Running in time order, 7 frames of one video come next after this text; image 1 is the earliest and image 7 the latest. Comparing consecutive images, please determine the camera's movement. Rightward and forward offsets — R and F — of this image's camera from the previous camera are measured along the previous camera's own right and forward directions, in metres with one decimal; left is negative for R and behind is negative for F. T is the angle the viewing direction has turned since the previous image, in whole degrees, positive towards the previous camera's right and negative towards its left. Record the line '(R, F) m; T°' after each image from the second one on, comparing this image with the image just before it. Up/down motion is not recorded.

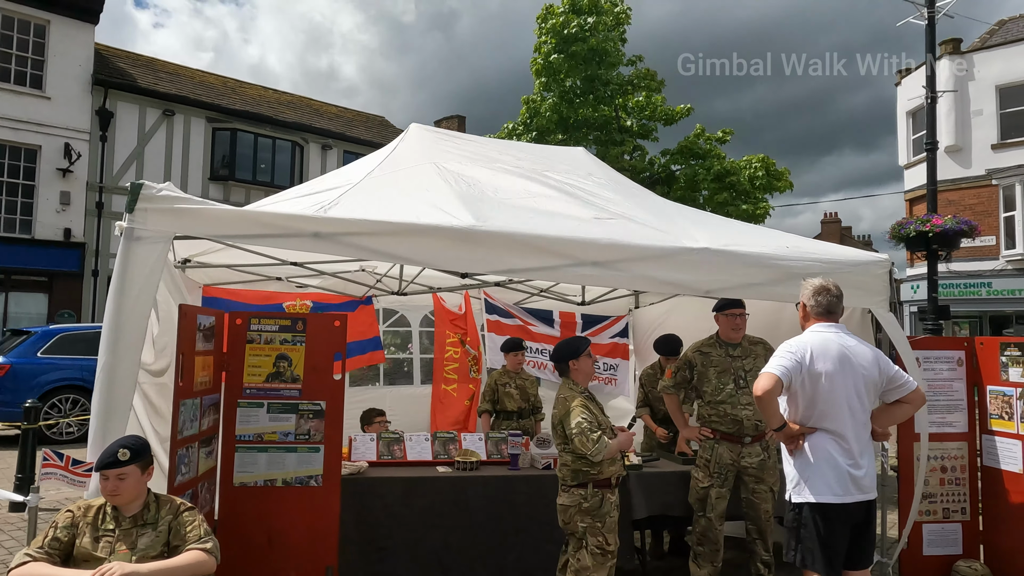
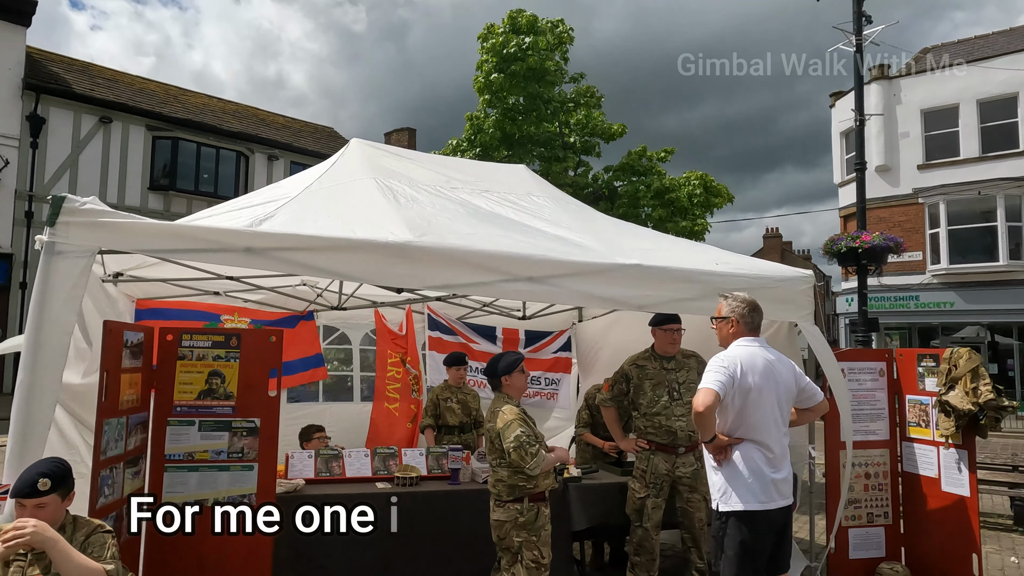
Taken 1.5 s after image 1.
(+0.1, -0.1) m; +4°
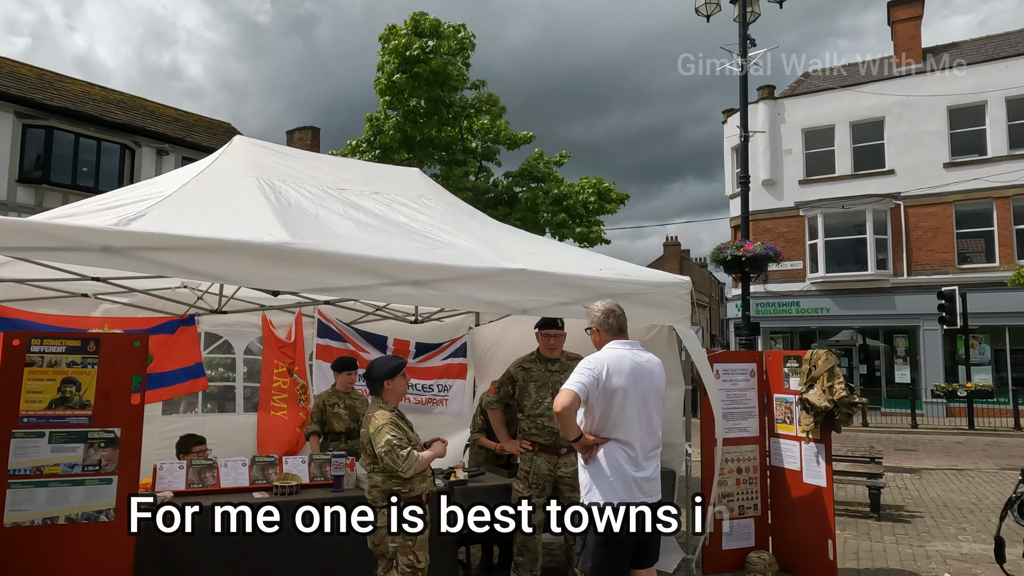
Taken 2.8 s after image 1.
(+0.2, 0.0) m; +8°
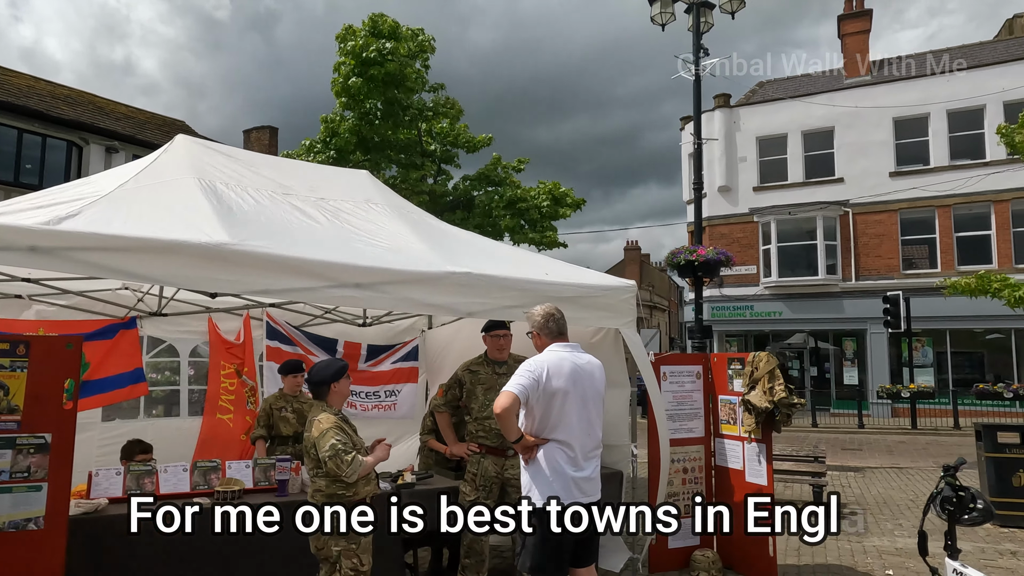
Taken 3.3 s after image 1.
(+0.1, 0.0) m; +3°
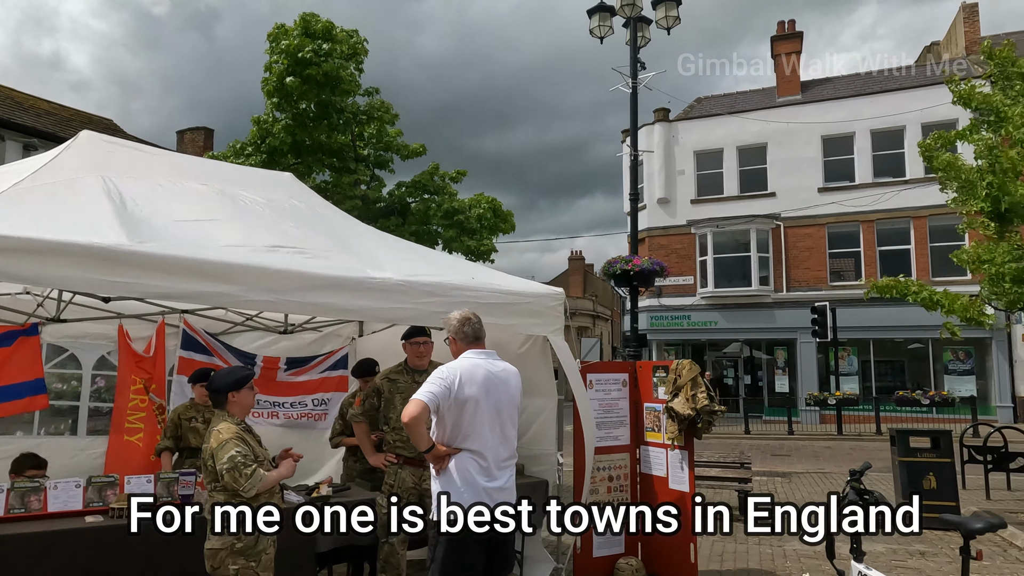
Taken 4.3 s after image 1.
(+0.2, +0.1) m; +5°
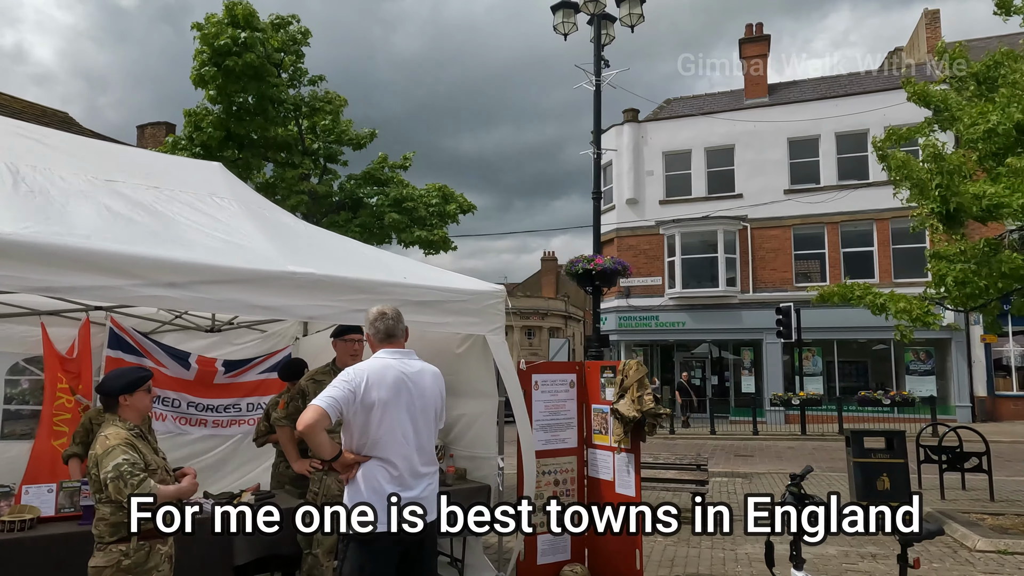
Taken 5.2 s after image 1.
(+0.3, +0.2) m; +2°
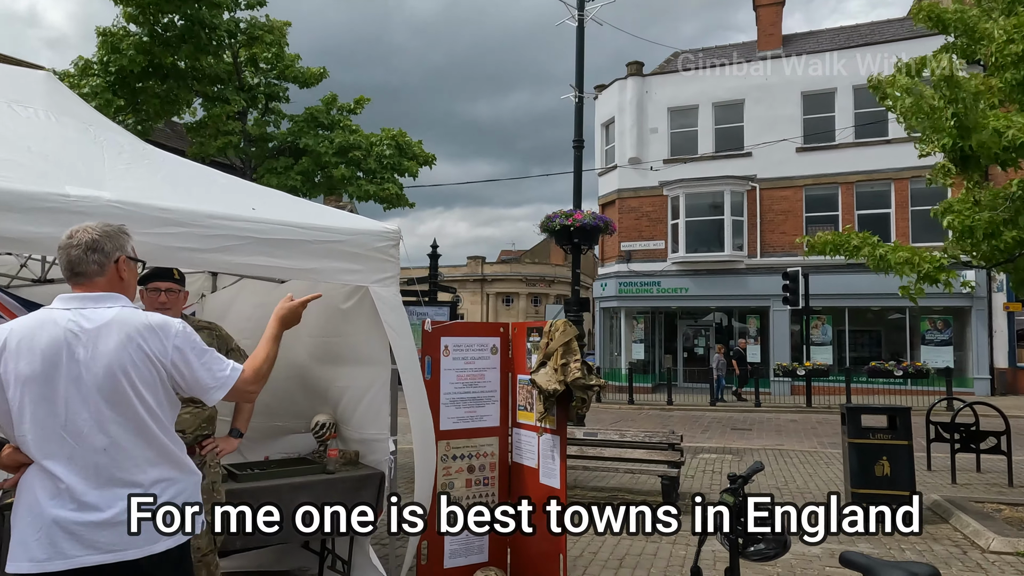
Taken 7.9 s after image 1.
(+0.8, +1.2) m; -1°
